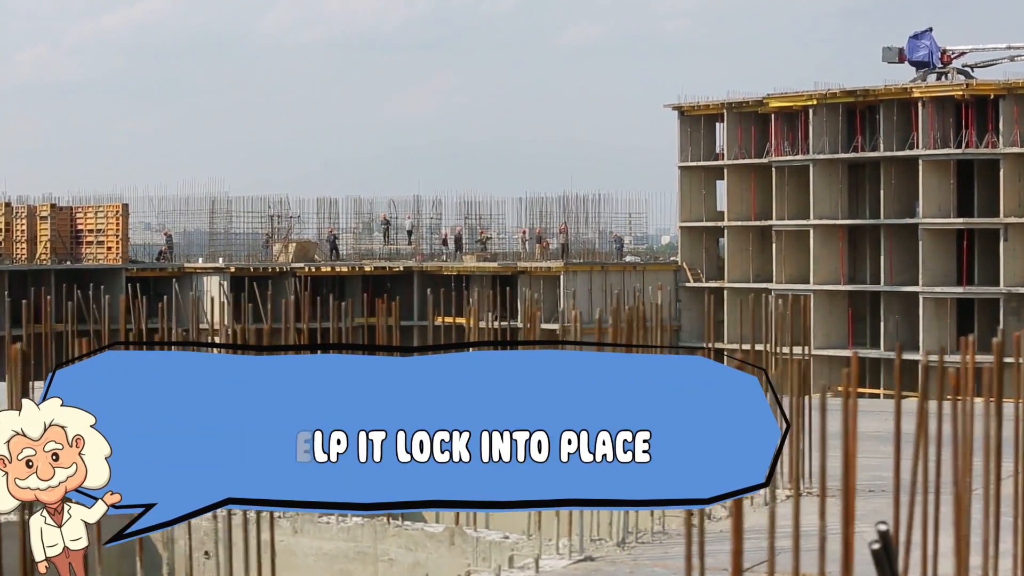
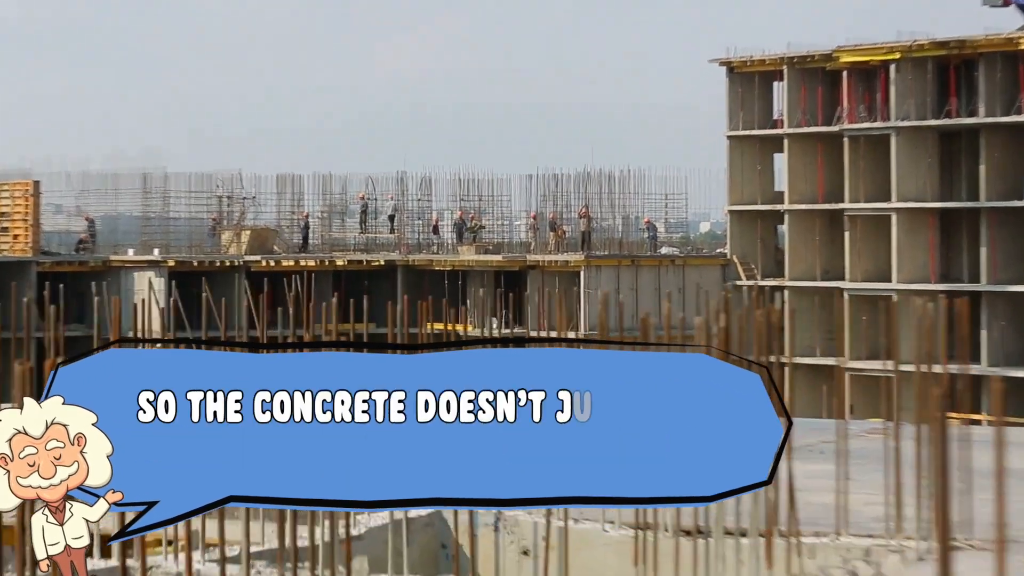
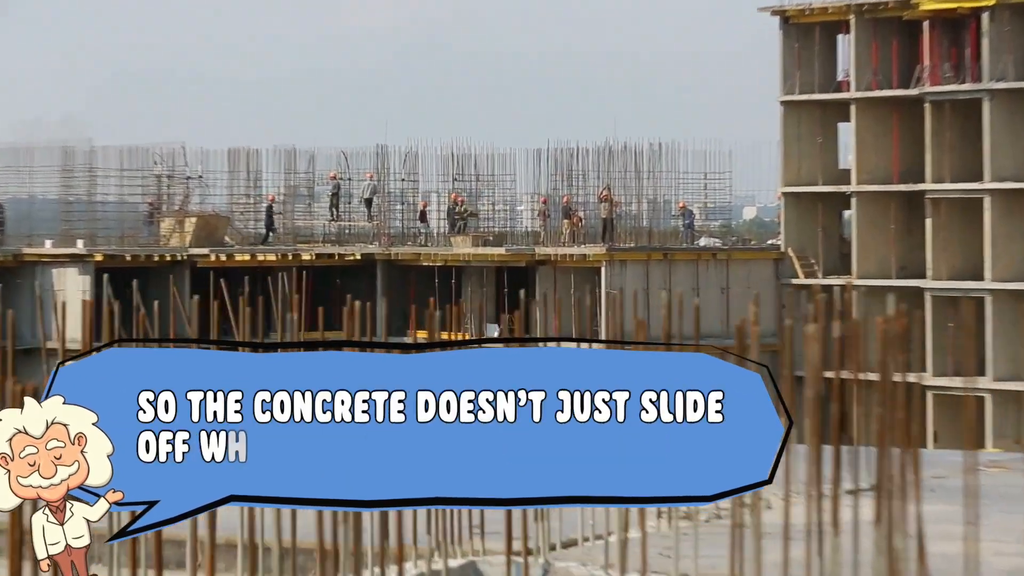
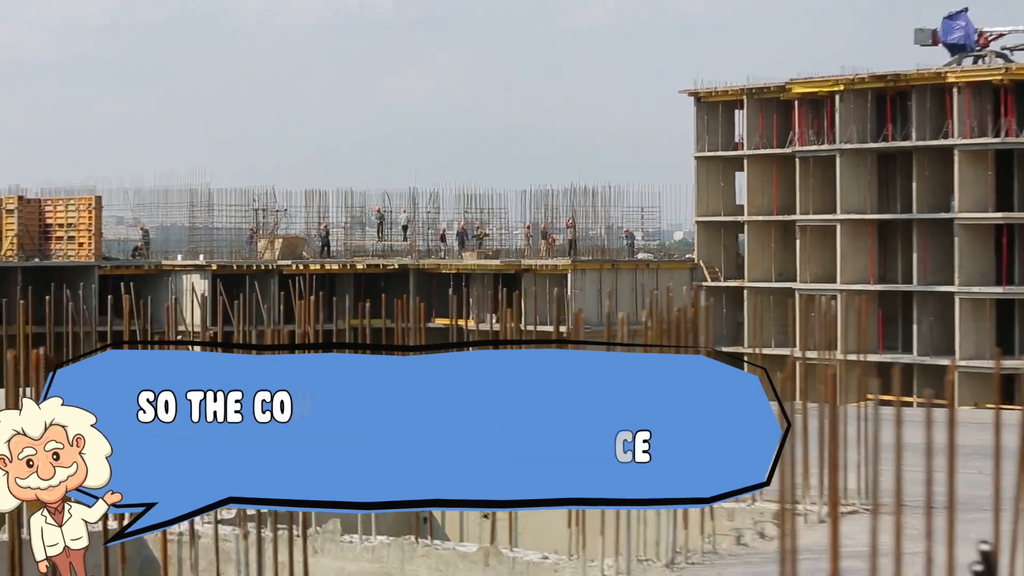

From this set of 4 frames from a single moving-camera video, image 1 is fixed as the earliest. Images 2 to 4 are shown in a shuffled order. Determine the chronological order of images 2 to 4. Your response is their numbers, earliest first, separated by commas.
4, 2, 3
